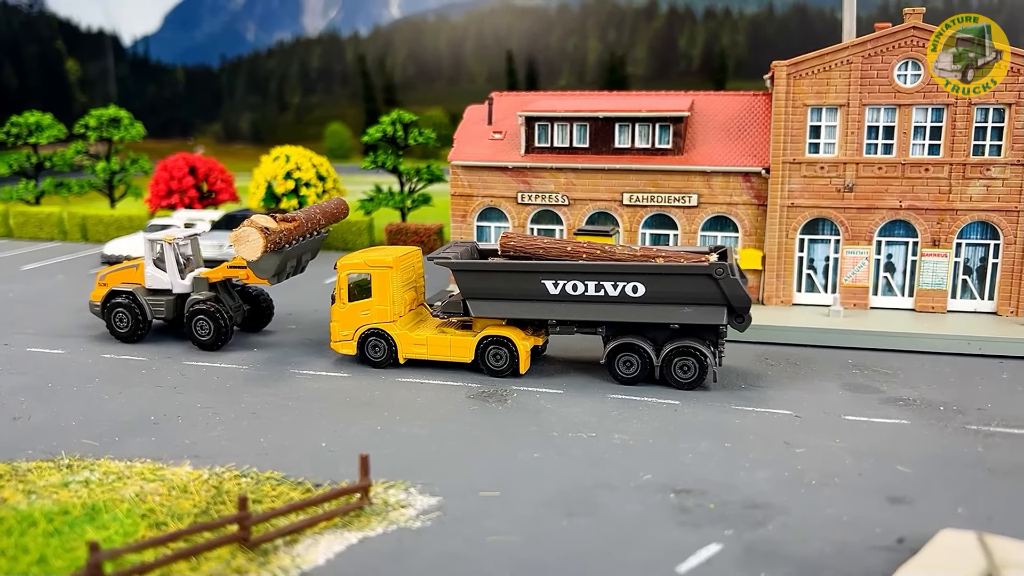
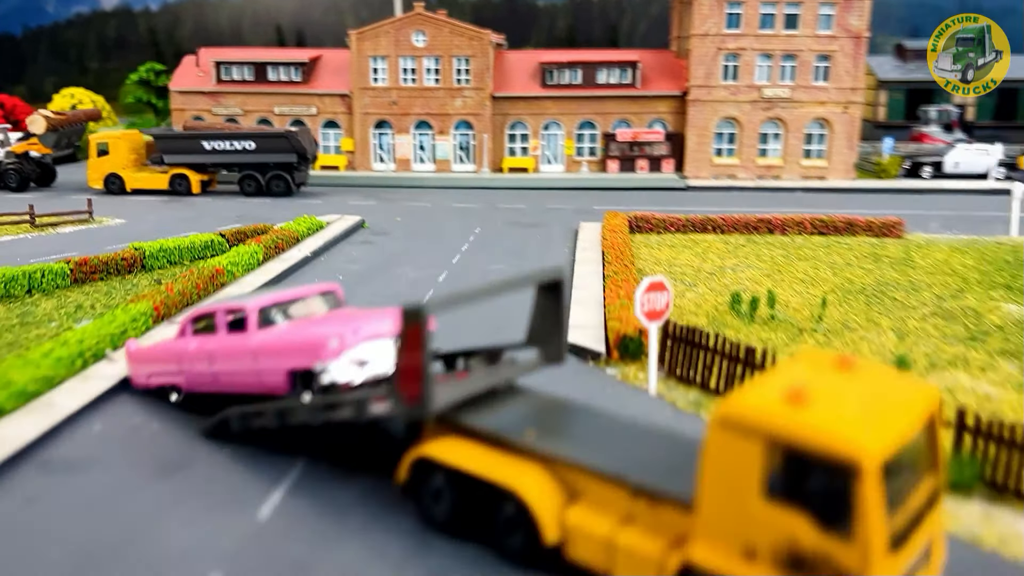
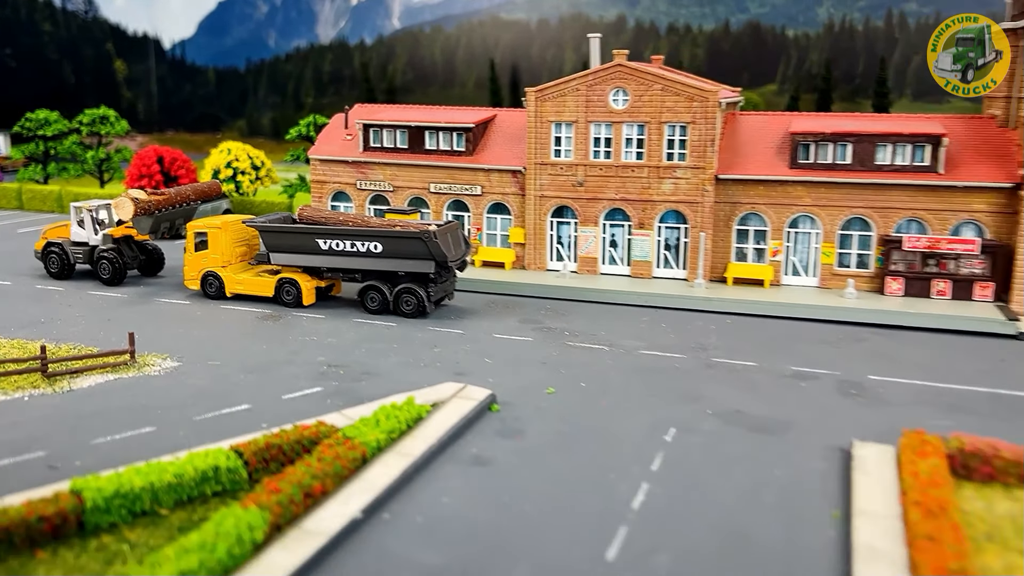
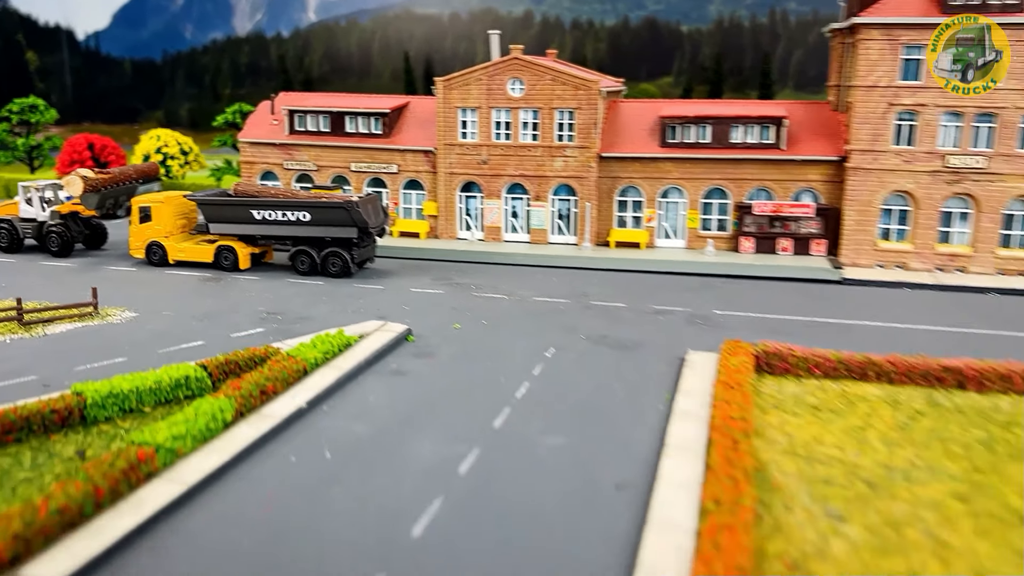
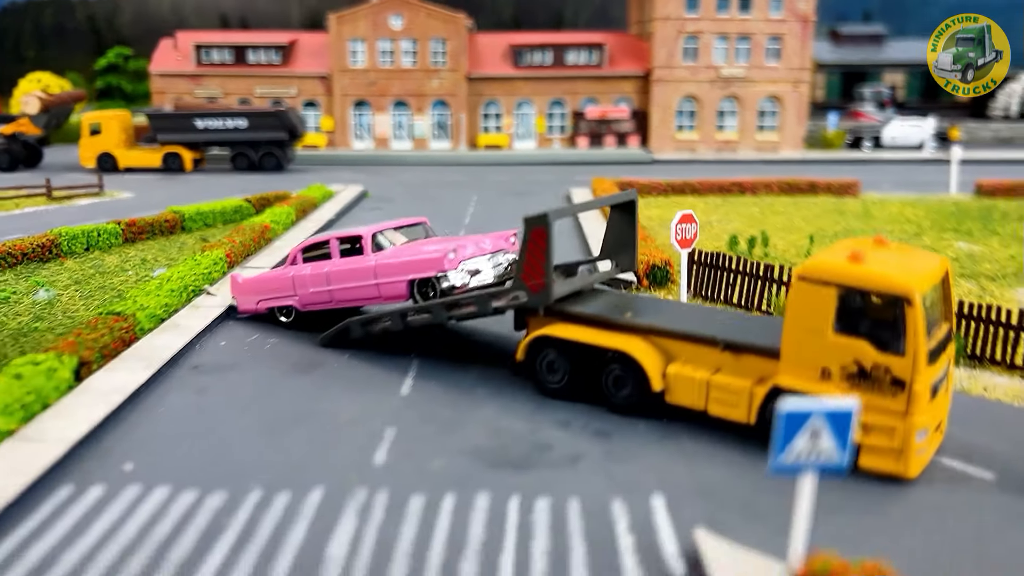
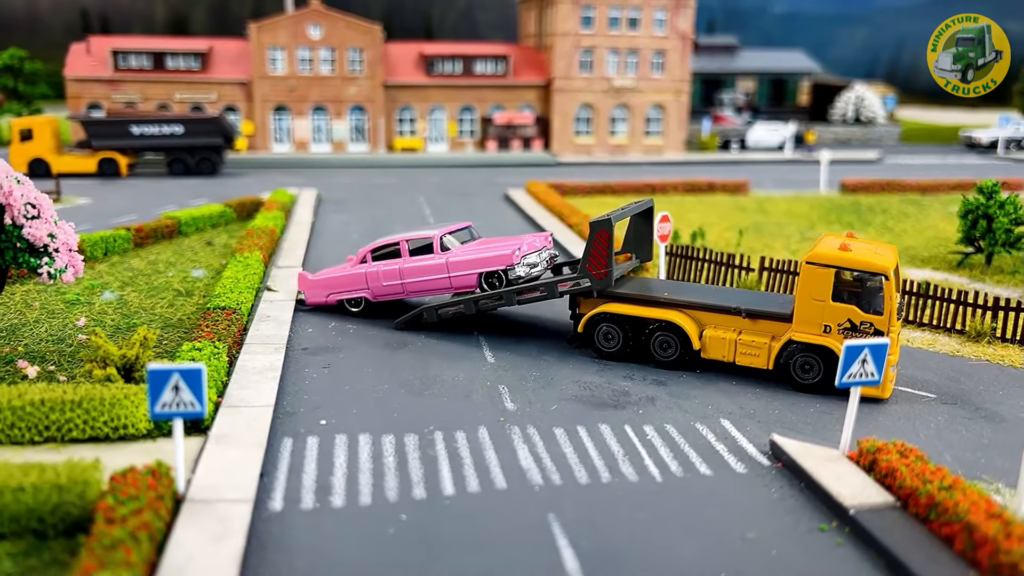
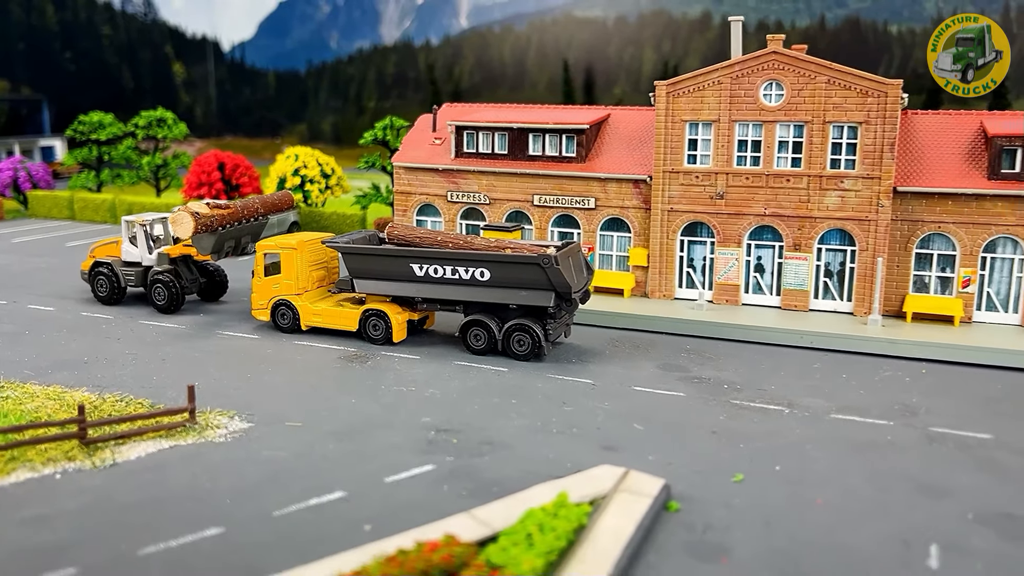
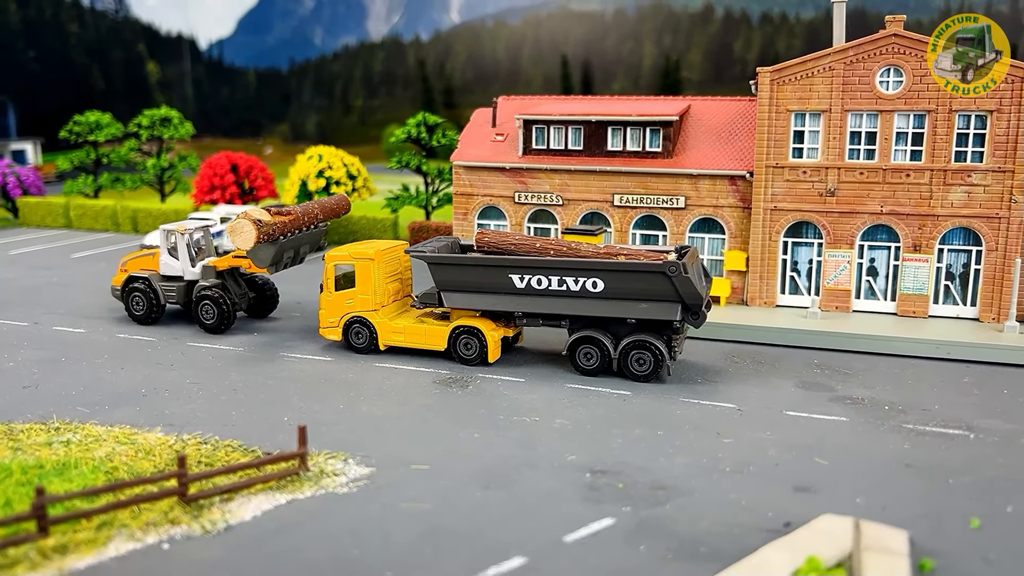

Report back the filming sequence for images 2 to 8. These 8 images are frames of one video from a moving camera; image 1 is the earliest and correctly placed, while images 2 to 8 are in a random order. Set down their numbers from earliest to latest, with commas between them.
8, 7, 3, 4, 2, 5, 6
